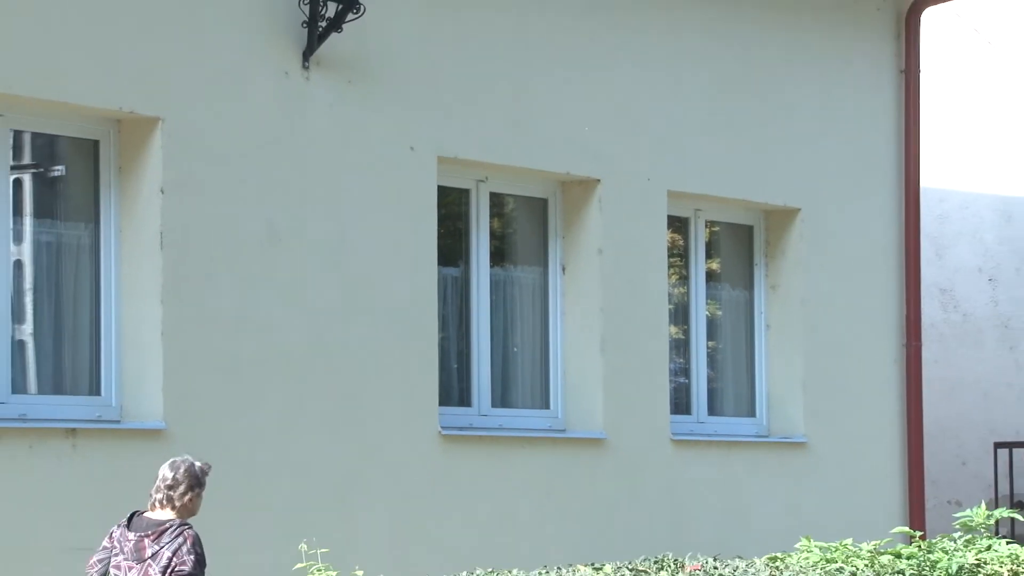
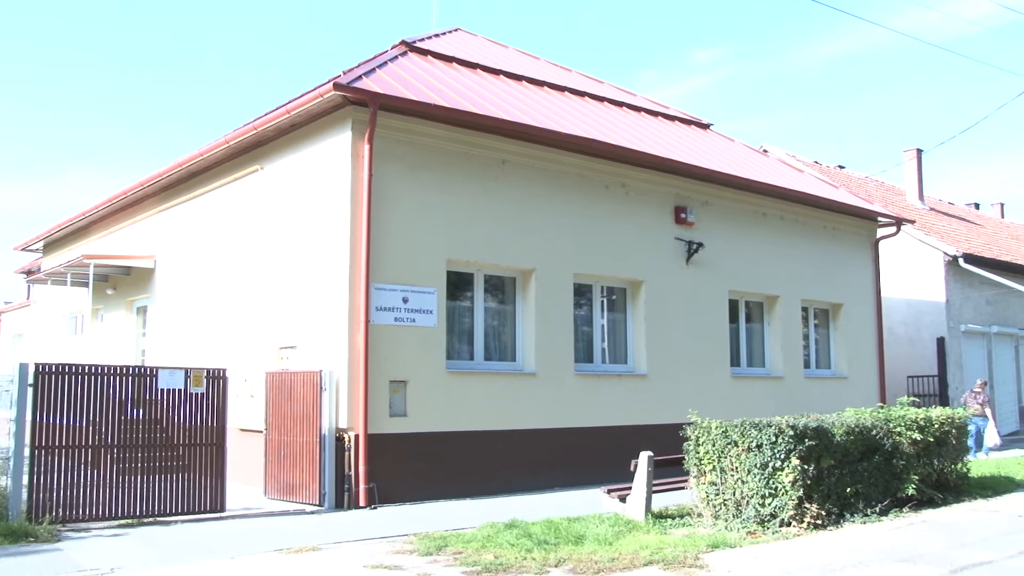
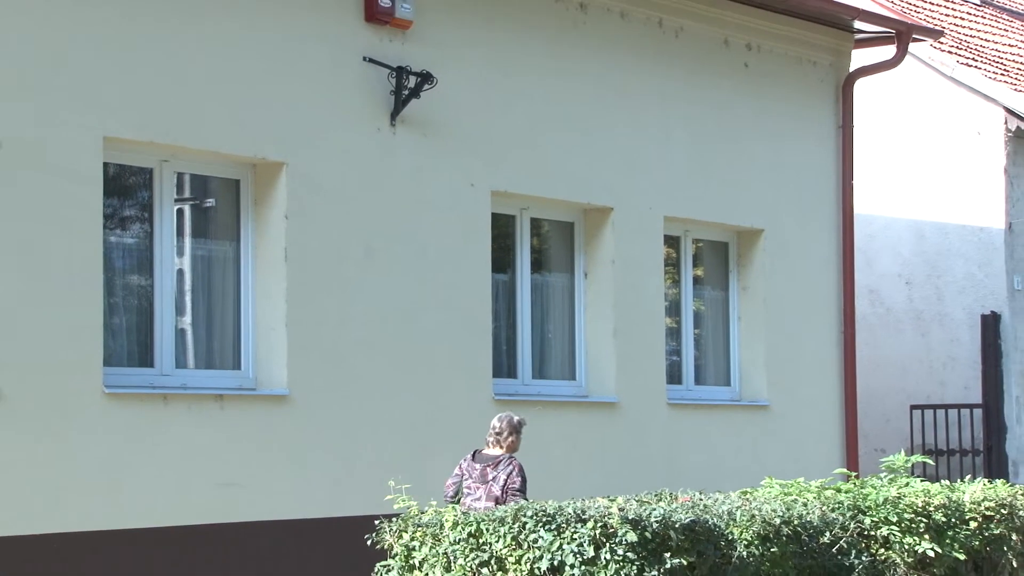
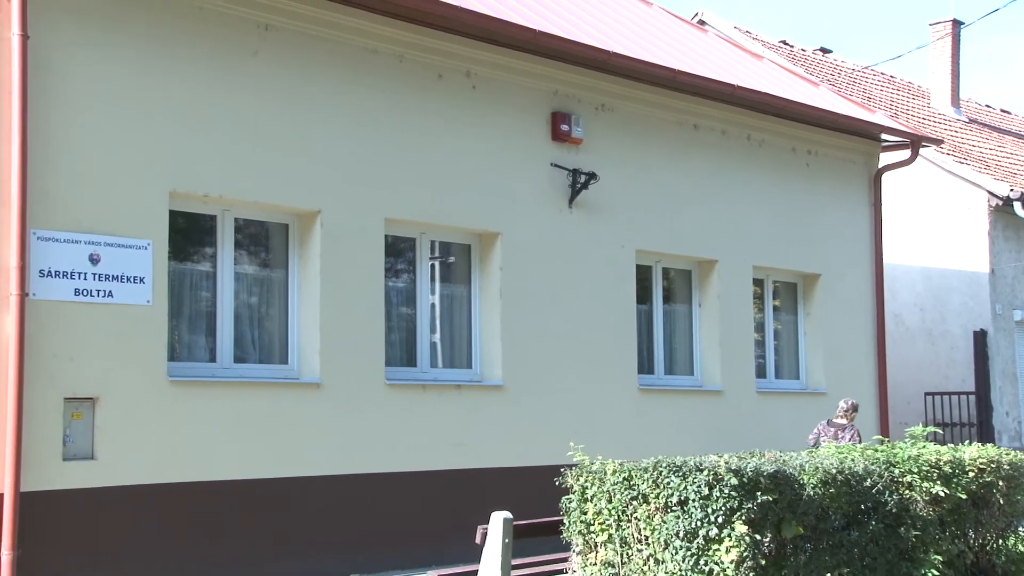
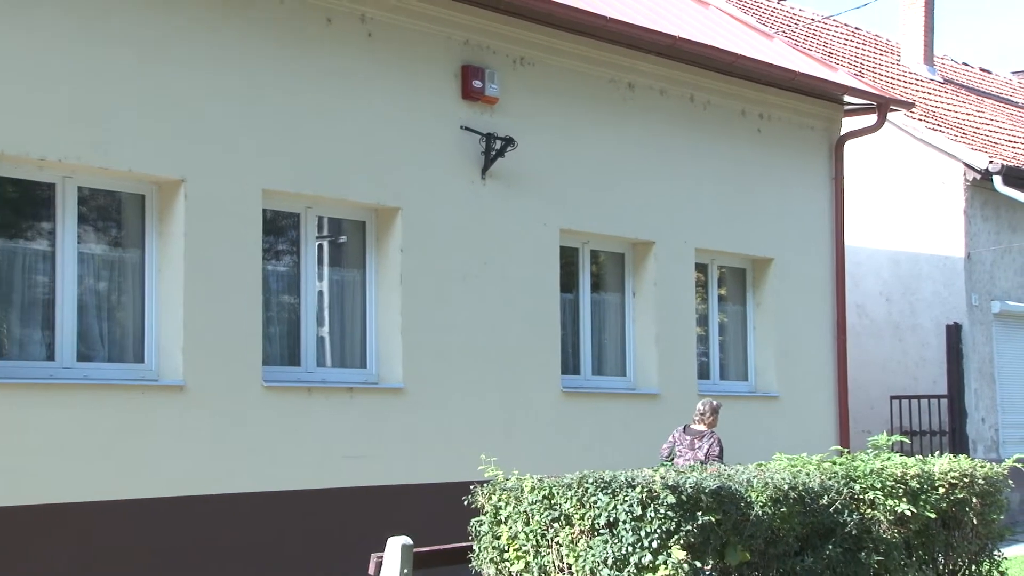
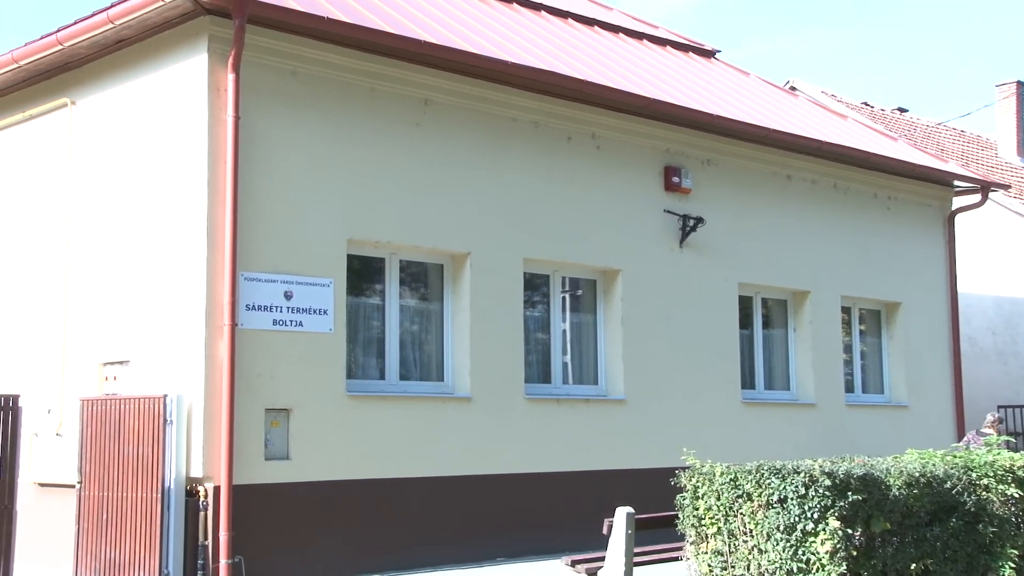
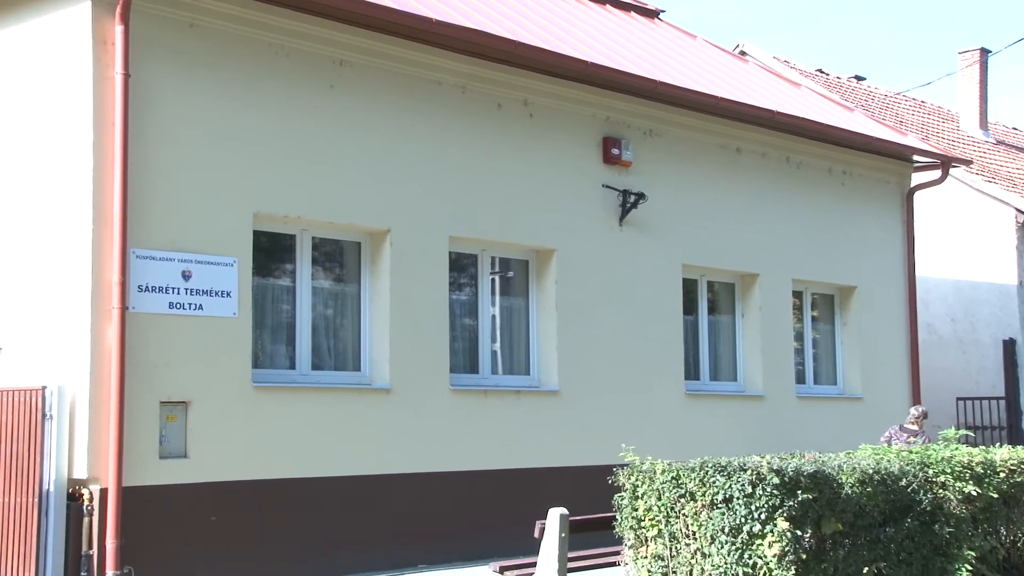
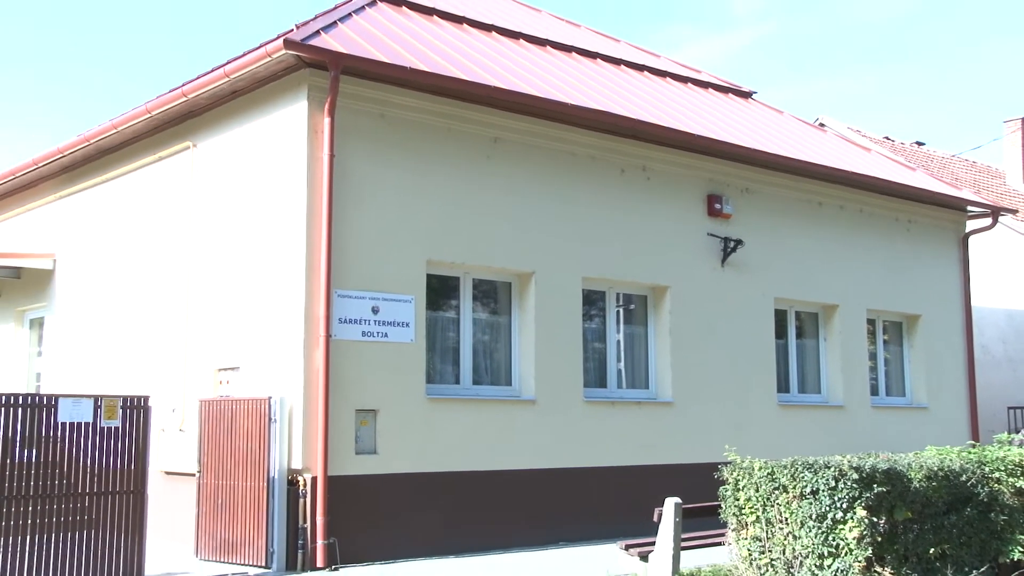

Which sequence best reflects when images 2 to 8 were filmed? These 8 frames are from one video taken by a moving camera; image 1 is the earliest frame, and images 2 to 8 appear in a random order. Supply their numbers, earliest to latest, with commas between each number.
3, 5, 4, 7, 6, 8, 2
